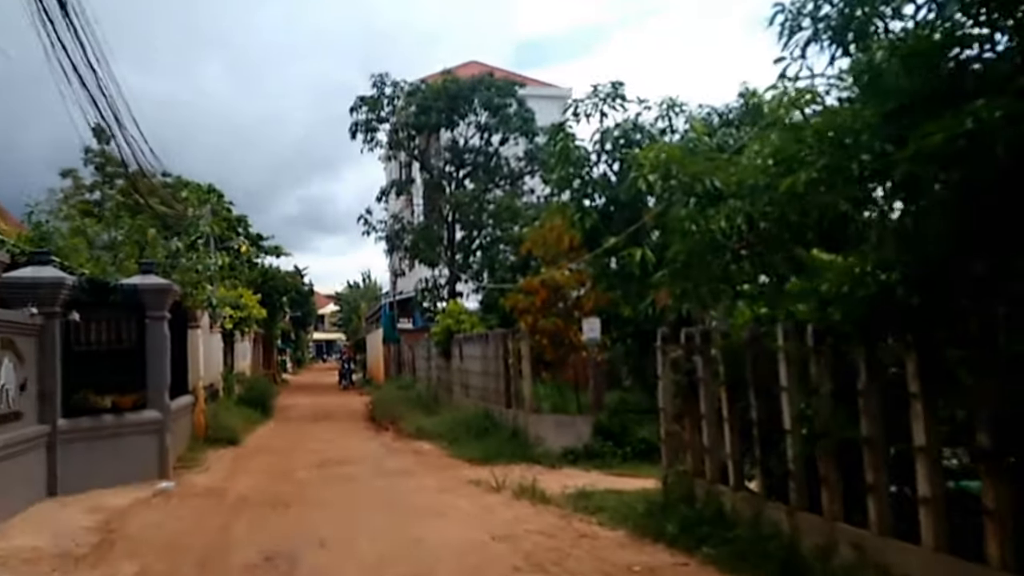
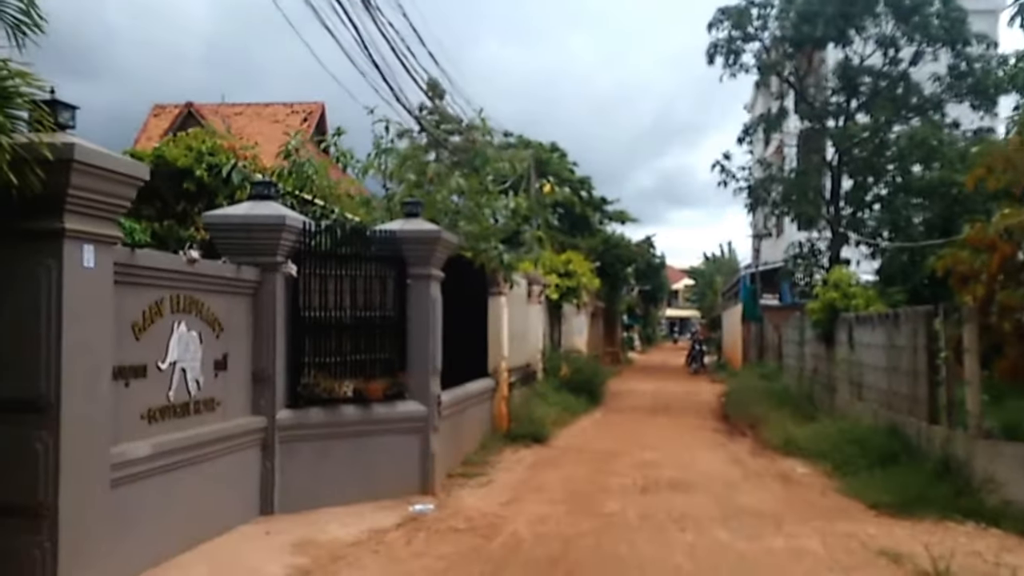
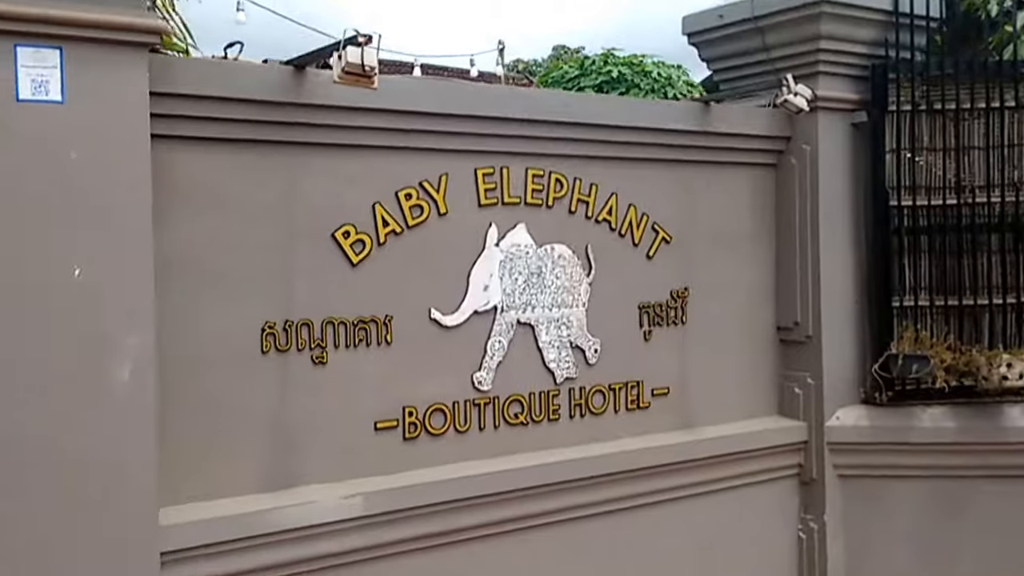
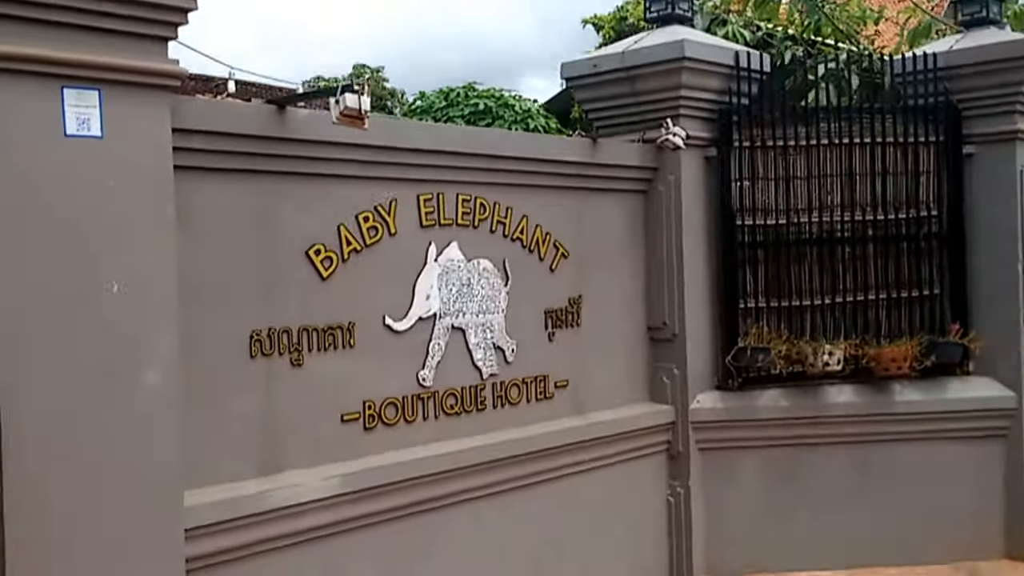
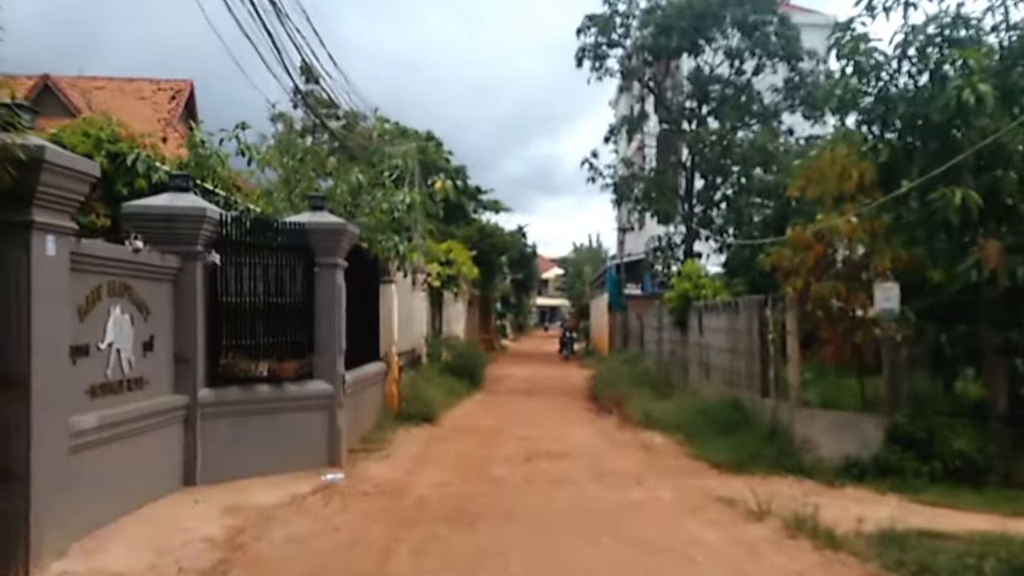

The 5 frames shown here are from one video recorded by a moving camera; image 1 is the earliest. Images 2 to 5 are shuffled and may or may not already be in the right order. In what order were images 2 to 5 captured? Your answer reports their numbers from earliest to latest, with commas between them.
5, 2, 4, 3
